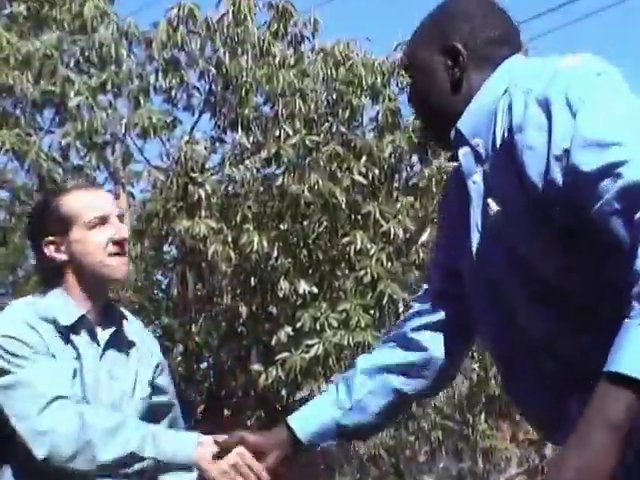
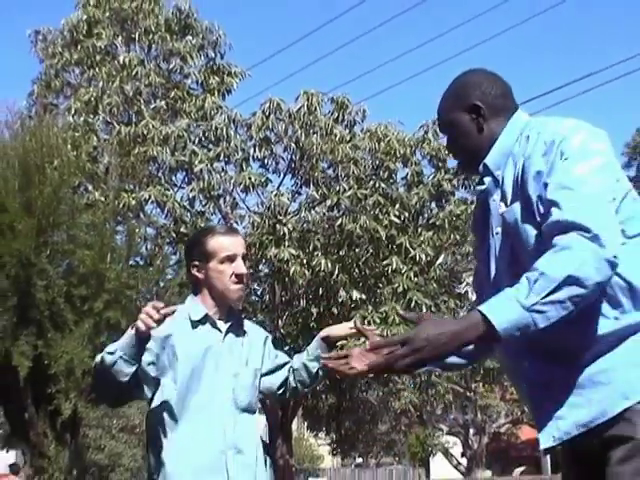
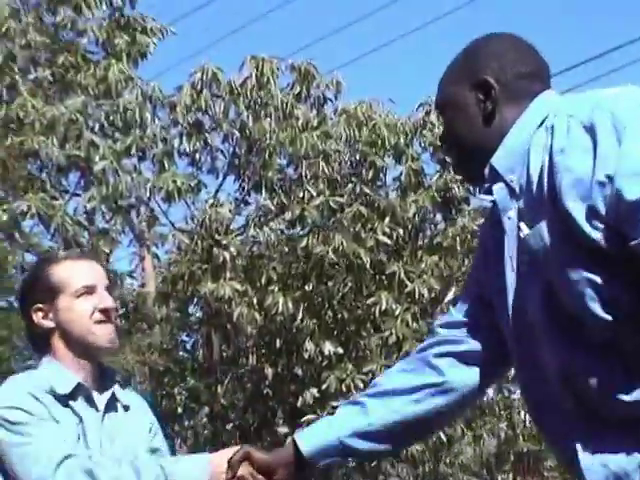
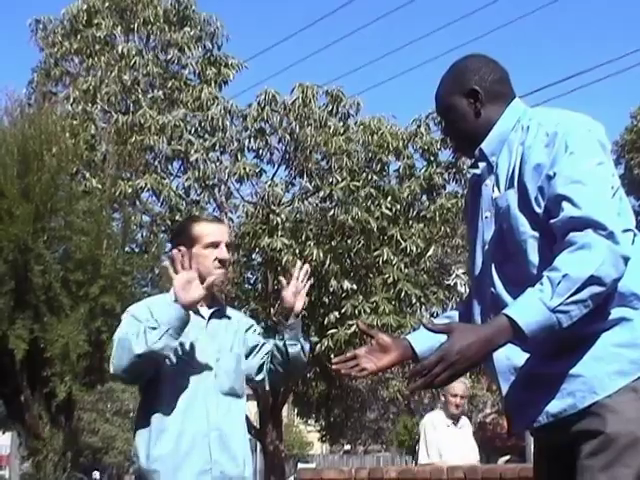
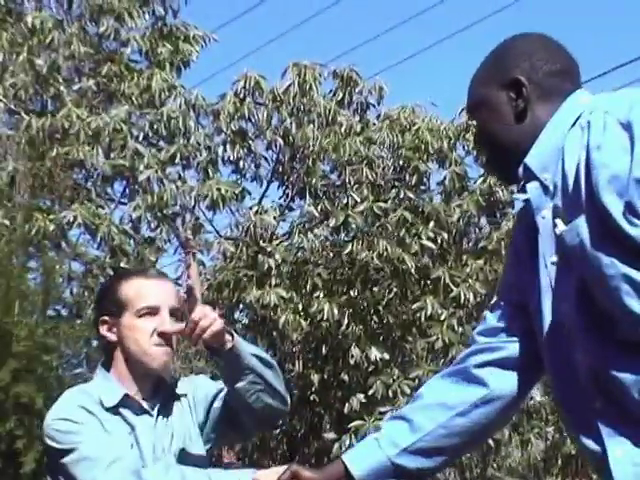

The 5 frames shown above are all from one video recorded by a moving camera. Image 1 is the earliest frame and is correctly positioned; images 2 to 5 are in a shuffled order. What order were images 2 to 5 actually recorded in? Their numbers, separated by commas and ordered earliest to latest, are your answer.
3, 5, 2, 4
